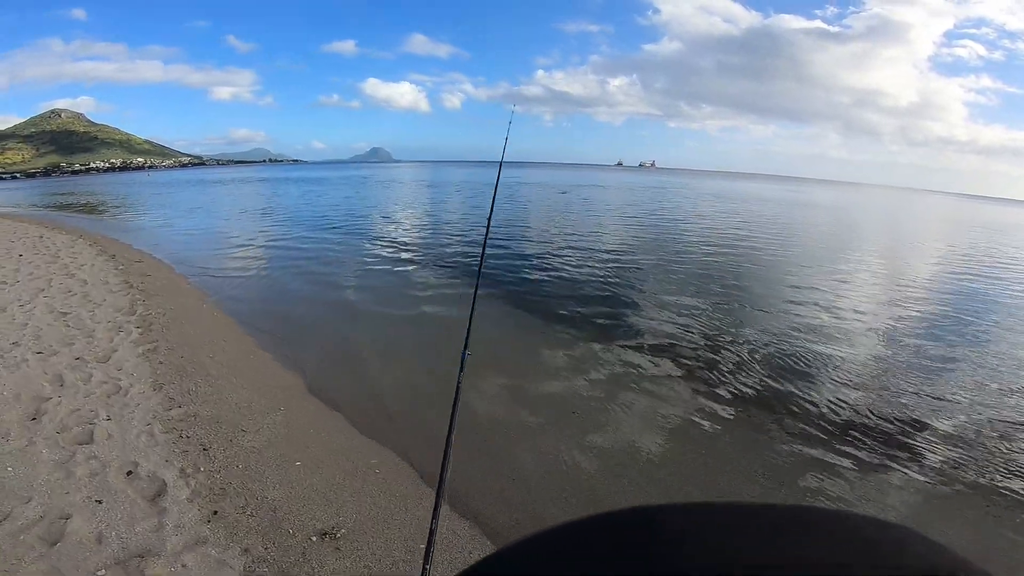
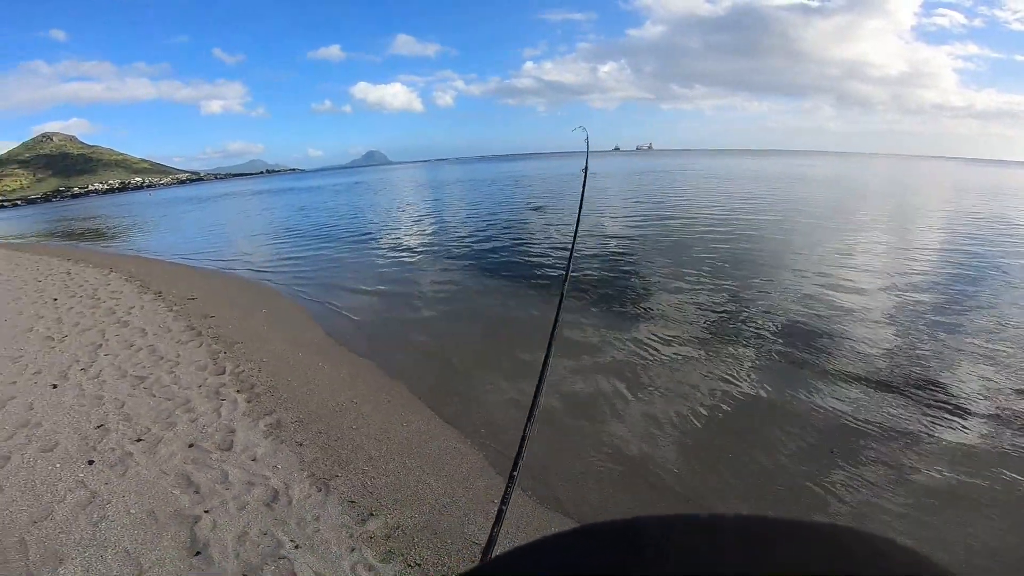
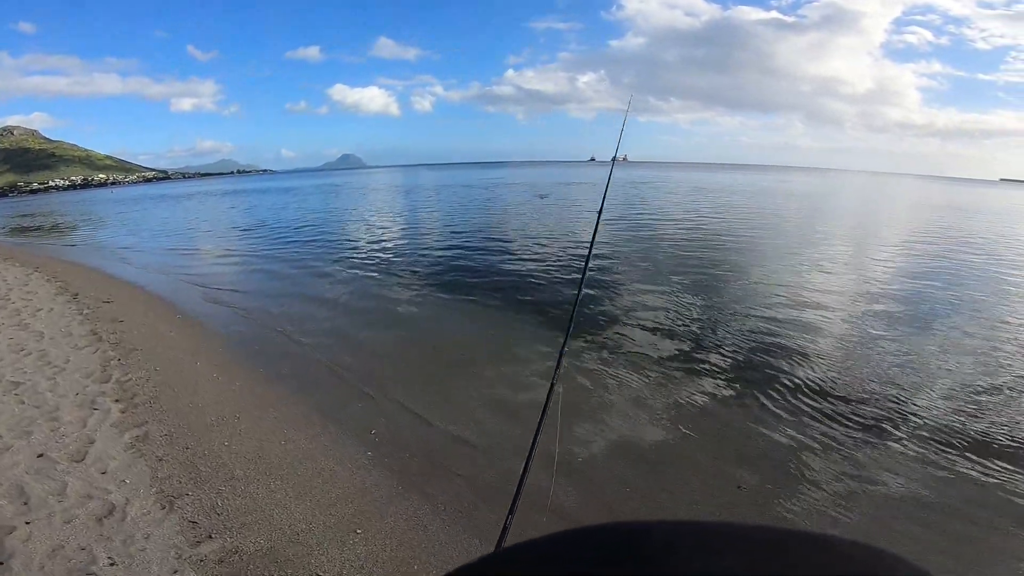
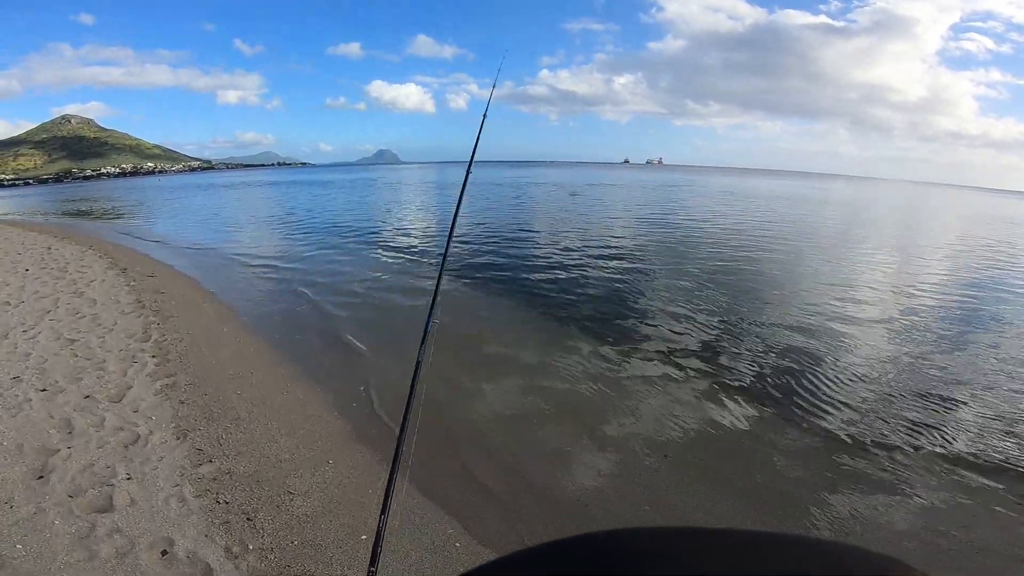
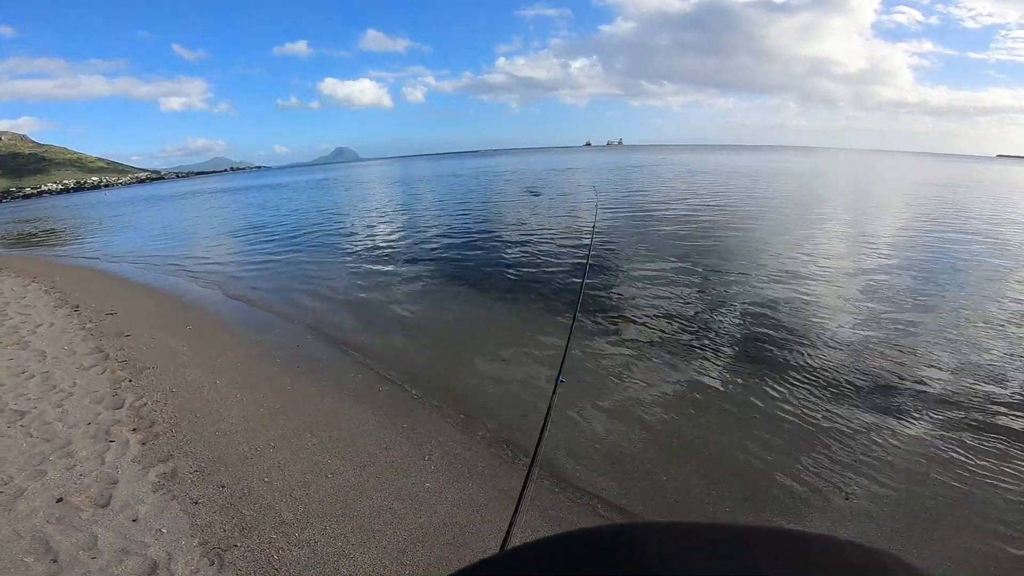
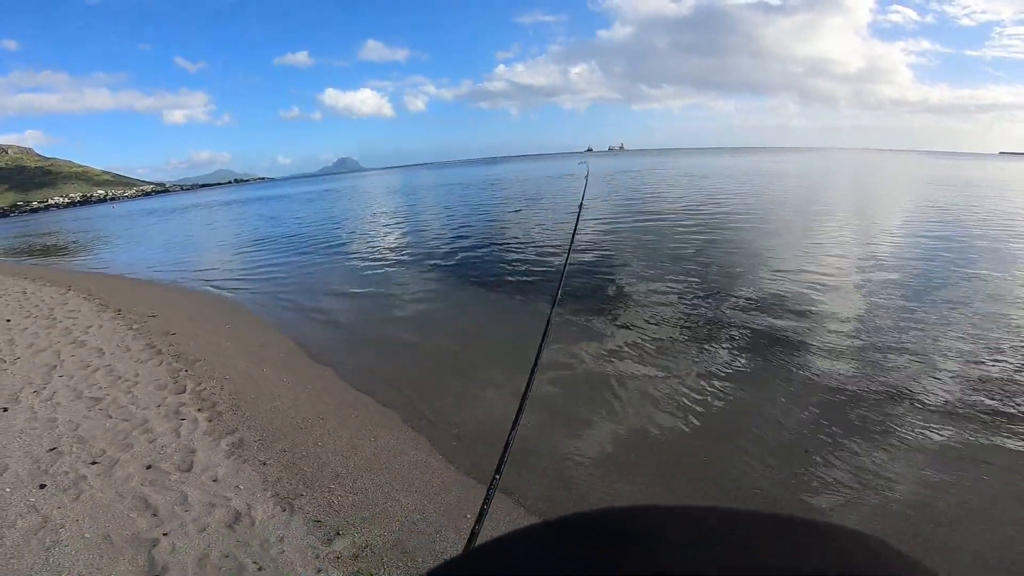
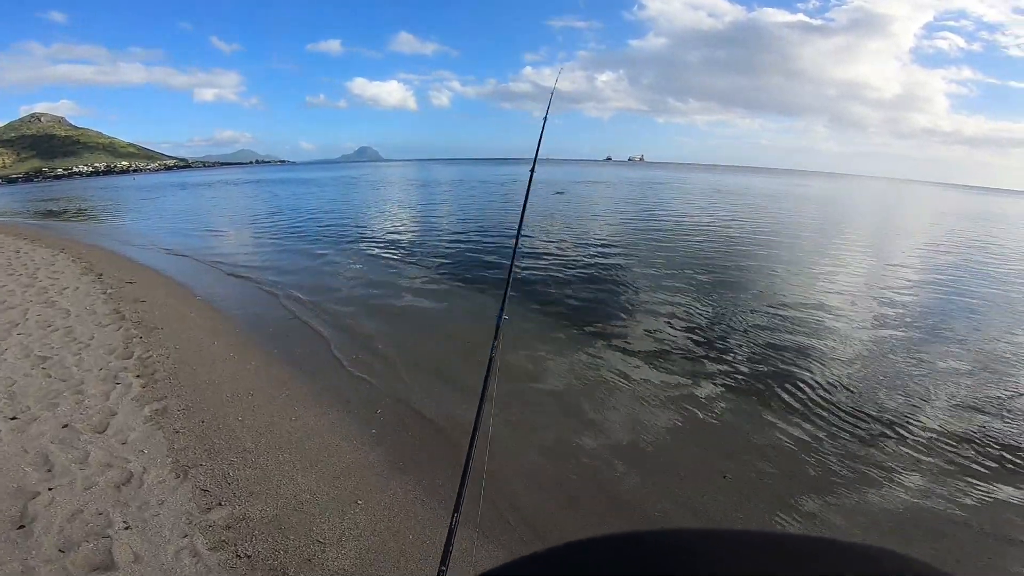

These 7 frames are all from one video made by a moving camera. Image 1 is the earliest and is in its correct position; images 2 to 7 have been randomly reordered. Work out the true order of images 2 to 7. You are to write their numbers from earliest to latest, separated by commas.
4, 7, 3, 5, 6, 2
